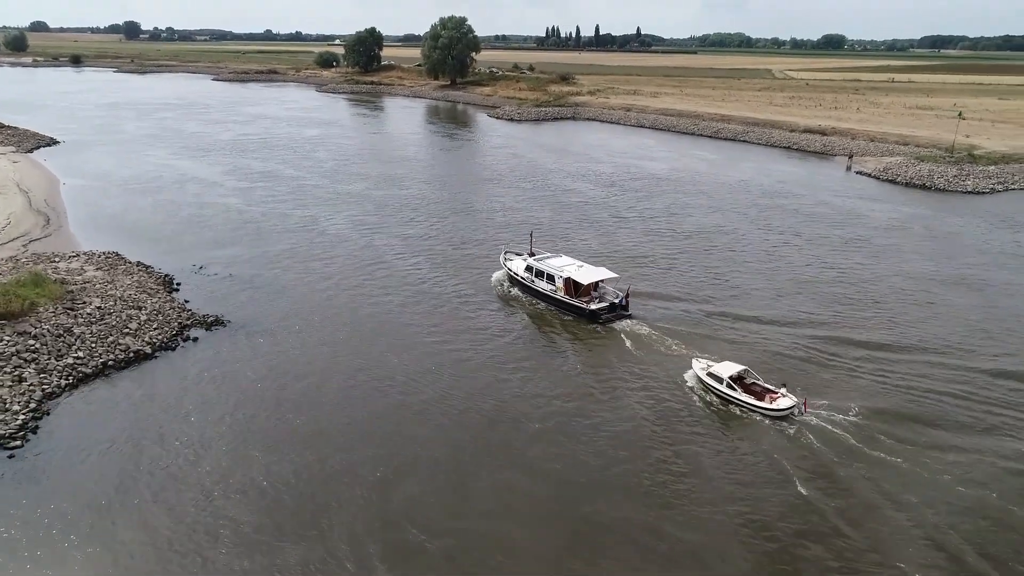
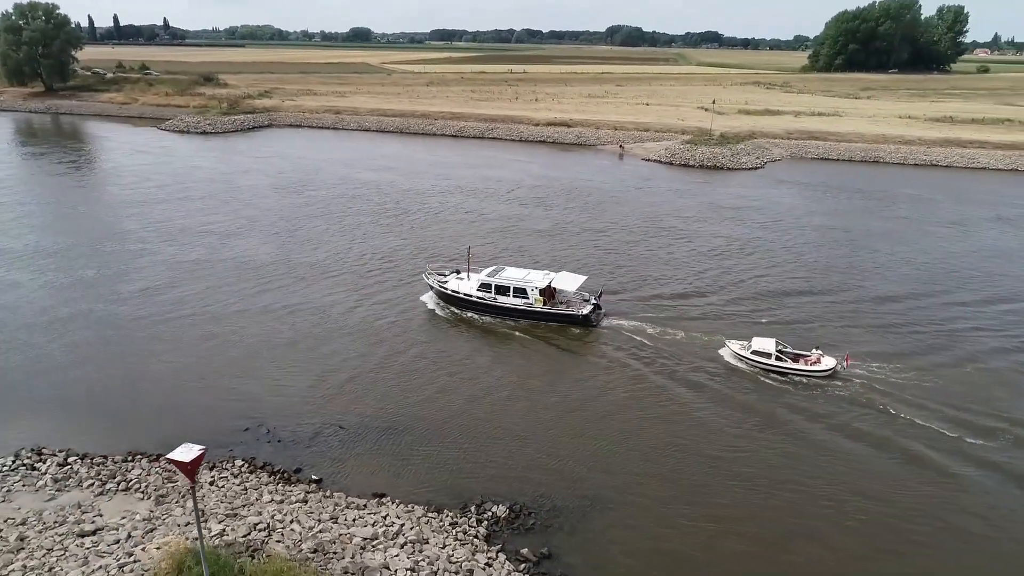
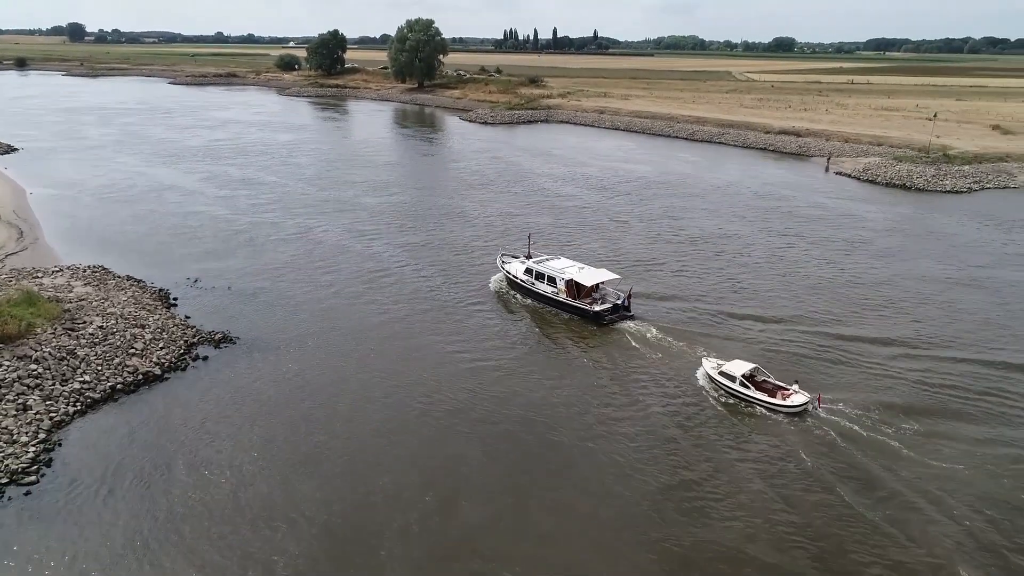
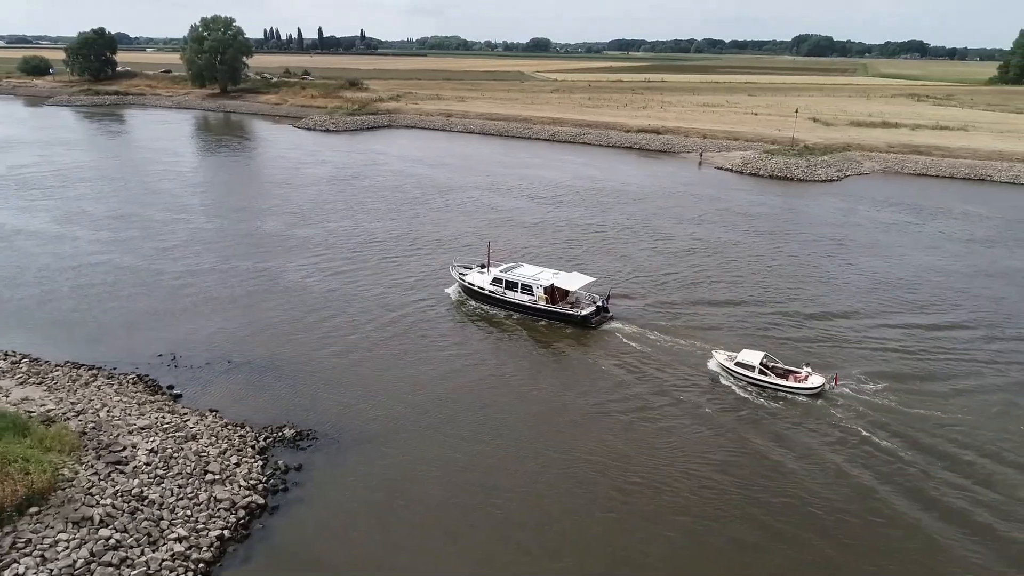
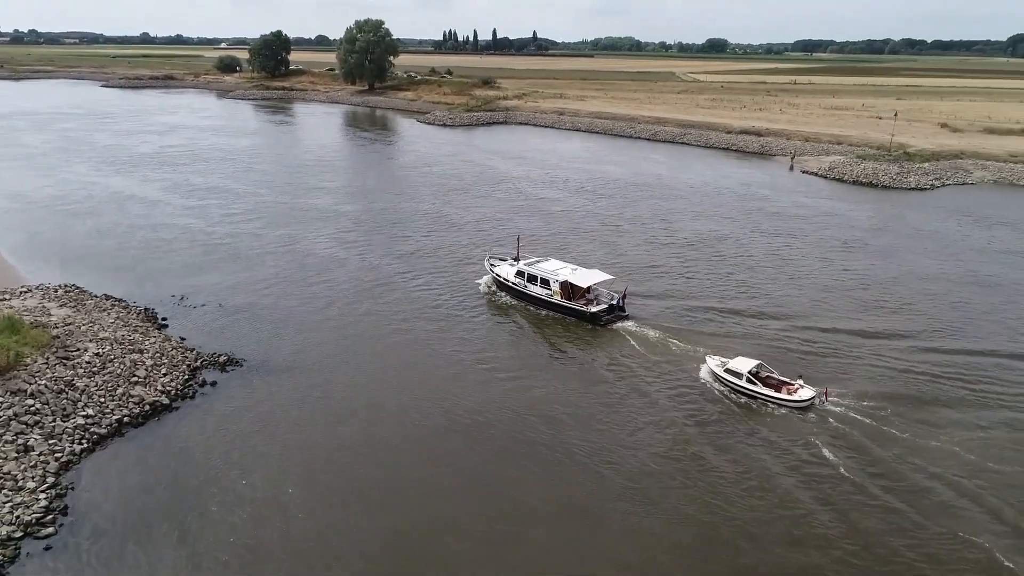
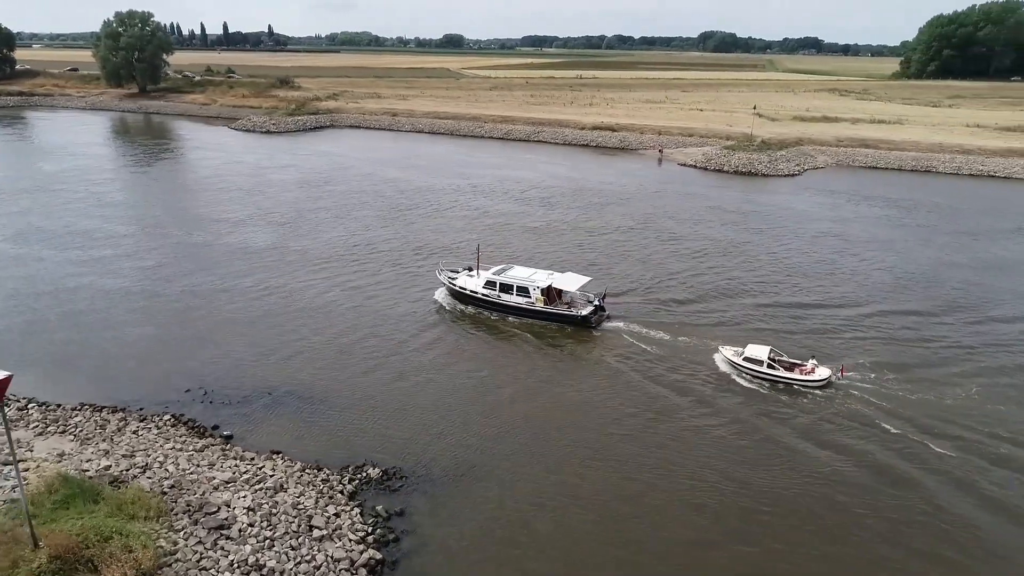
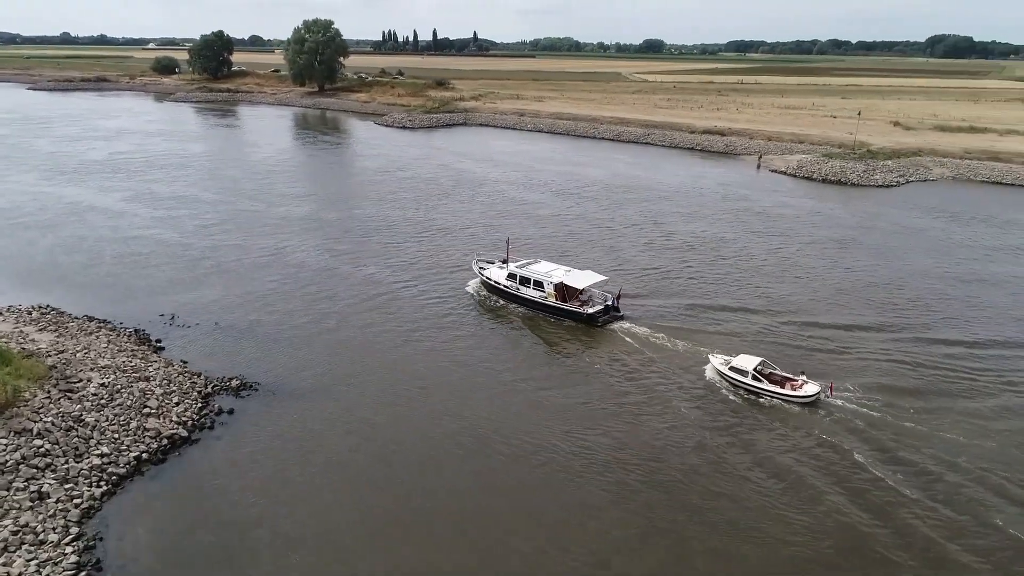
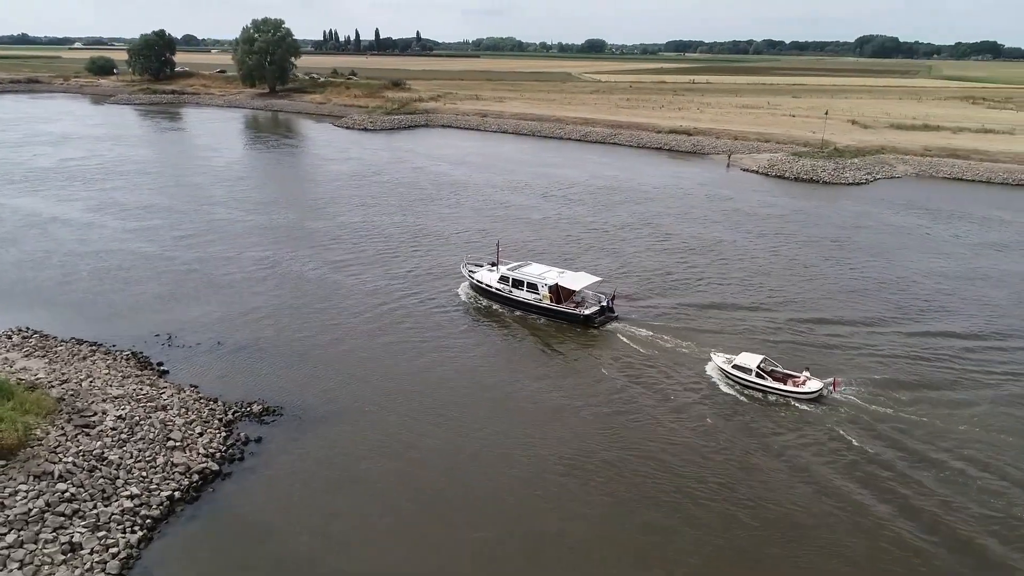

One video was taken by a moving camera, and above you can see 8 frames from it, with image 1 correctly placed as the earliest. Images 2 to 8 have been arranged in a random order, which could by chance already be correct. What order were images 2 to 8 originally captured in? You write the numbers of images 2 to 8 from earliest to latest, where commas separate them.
3, 5, 7, 8, 4, 6, 2
